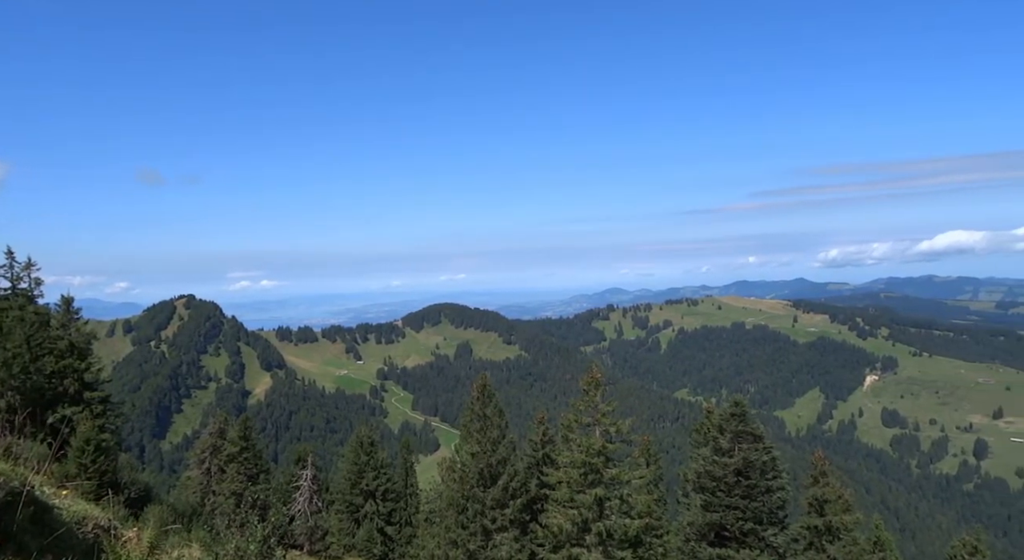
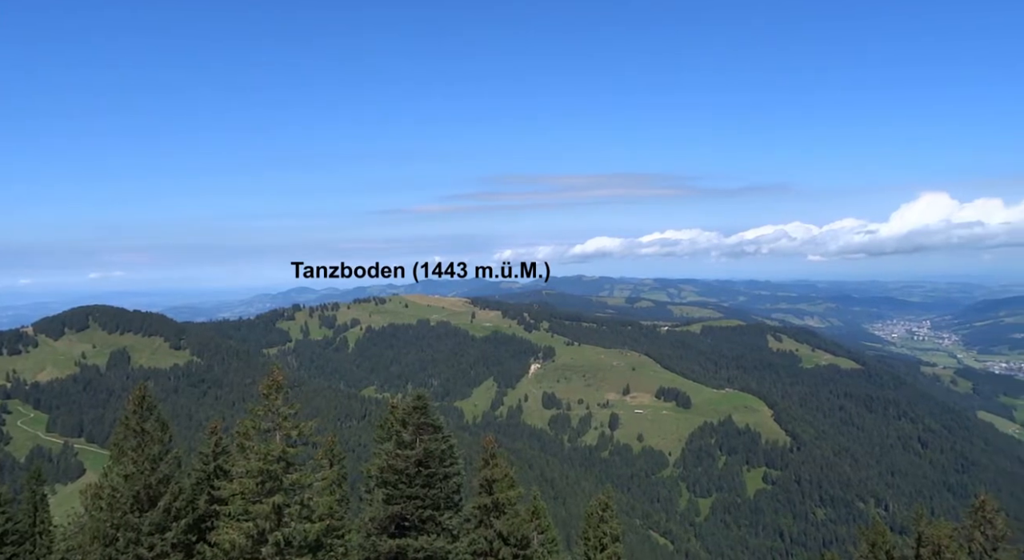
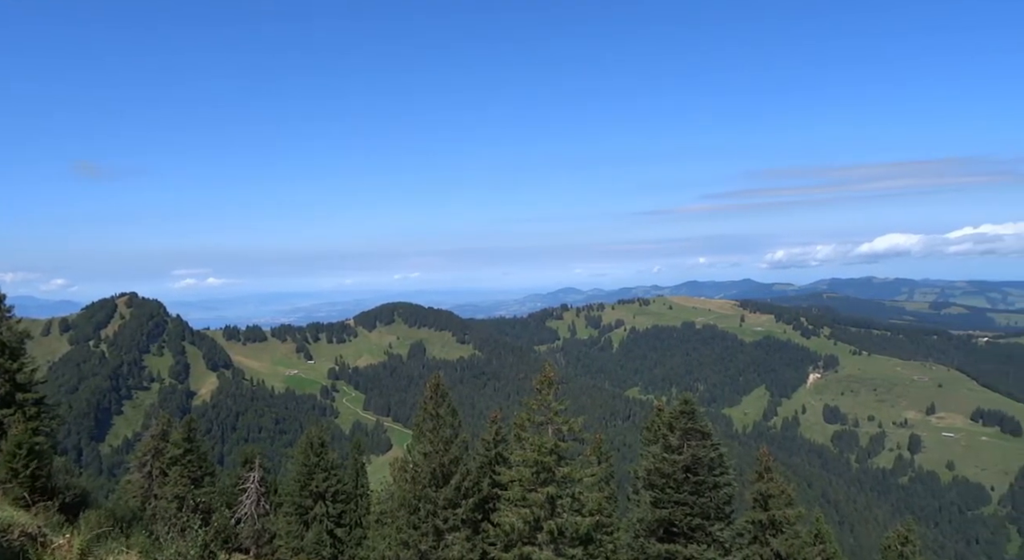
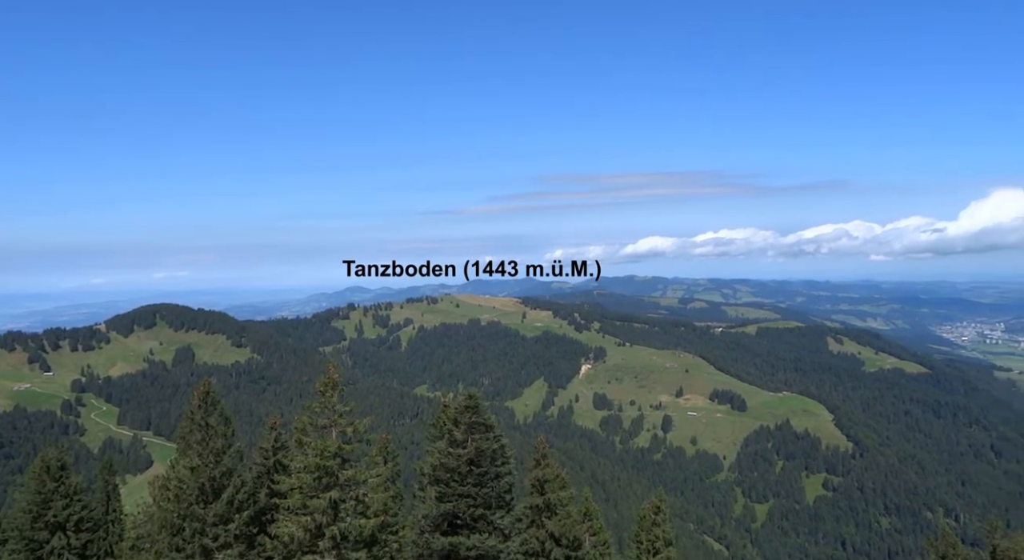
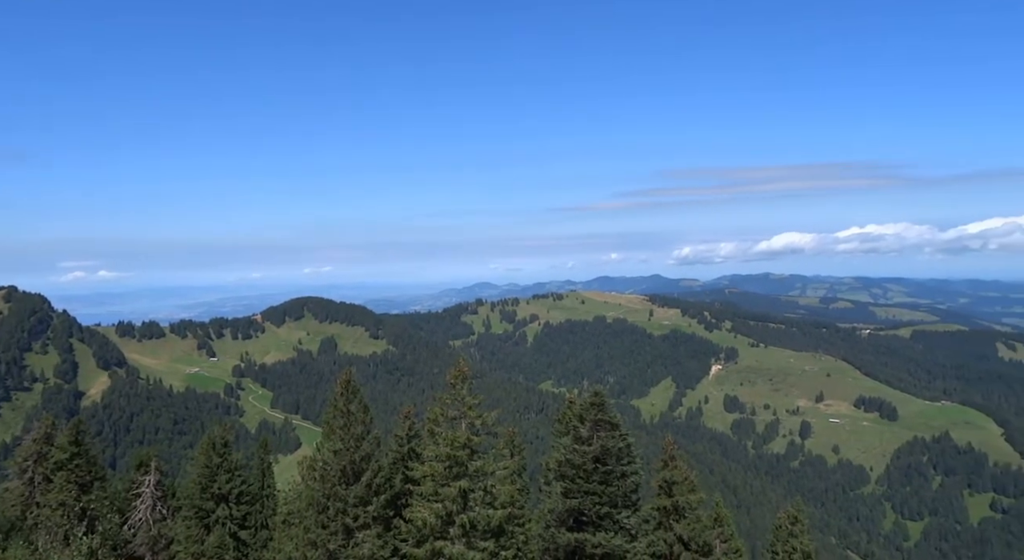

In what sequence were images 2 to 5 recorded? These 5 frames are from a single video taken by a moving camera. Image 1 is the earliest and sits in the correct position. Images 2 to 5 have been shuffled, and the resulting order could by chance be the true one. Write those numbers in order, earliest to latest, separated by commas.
3, 5, 4, 2
